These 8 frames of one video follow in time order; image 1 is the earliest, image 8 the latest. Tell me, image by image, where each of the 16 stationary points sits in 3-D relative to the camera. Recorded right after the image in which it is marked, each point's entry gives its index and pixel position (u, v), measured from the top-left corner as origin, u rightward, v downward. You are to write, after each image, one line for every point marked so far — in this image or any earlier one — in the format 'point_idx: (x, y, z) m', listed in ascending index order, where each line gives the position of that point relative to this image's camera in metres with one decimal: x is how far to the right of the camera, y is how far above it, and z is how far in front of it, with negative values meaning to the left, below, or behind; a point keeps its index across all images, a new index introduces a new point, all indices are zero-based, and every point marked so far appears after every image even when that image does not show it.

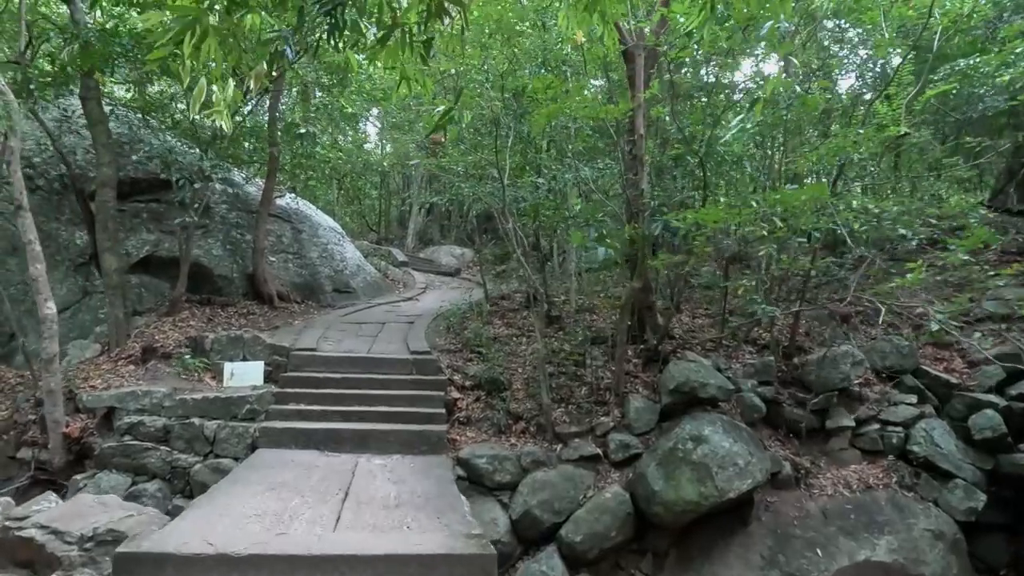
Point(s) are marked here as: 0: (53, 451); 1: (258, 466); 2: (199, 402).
0: (-3.6, -1.3, +5.1) m
1: (-1.7, -1.2, +4.2) m
2: (-2.5, -0.9, +5.1) m
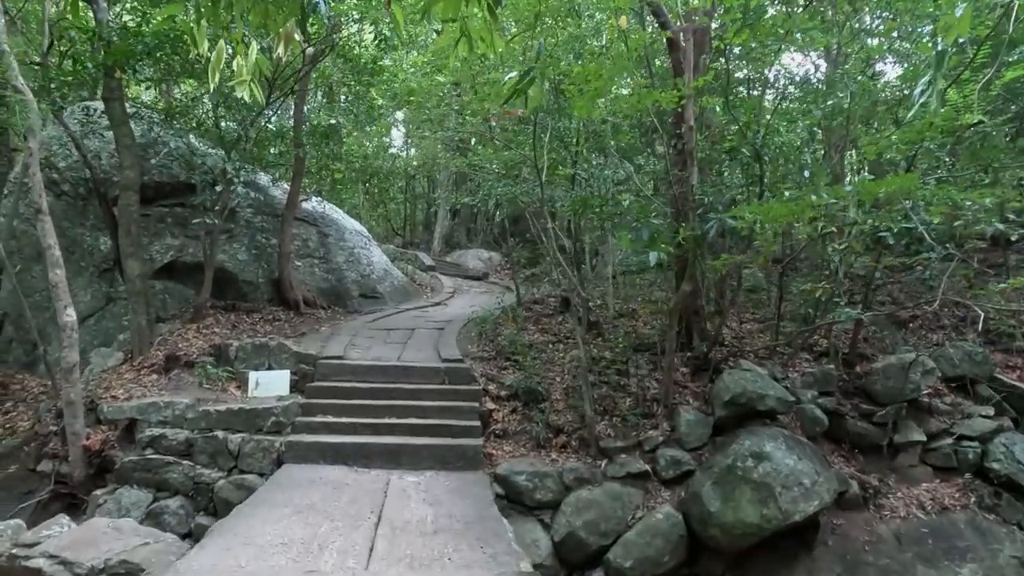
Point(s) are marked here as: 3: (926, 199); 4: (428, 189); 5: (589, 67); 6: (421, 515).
0: (-3.3, -1.3, +4.8) m
1: (-1.4, -1.2, +3.9) m
2: (-2.2, -0.9, +4.8) m
3: (+2.8, +0.6, +4.4) m
4: (-2.1, +2.5, +15.9) m
5: (+0.6, +1.8, +5.1) m
6: (-0.5, -1.2, +3.5) m
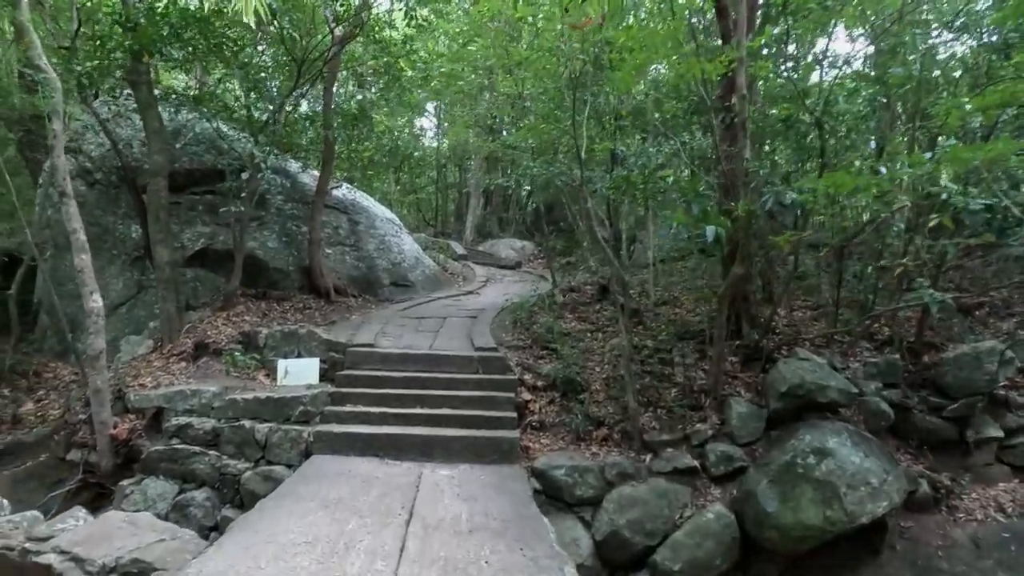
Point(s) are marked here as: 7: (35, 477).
0: (-3.0, -1.2, +4.7) m
1: (-1.2, -1.1, +3.7) m
2: (-1.9, -0.8, +4.7) m
3: (+3.1, +0.7, +4.0) m
4: (-1.3, +2.7, +15.6) m
5: (+0.9, +1.9, +4.8) m
6: (-0.3, -1.1, +3.2) m
7: (-3.9, -1.5, +5.2) m
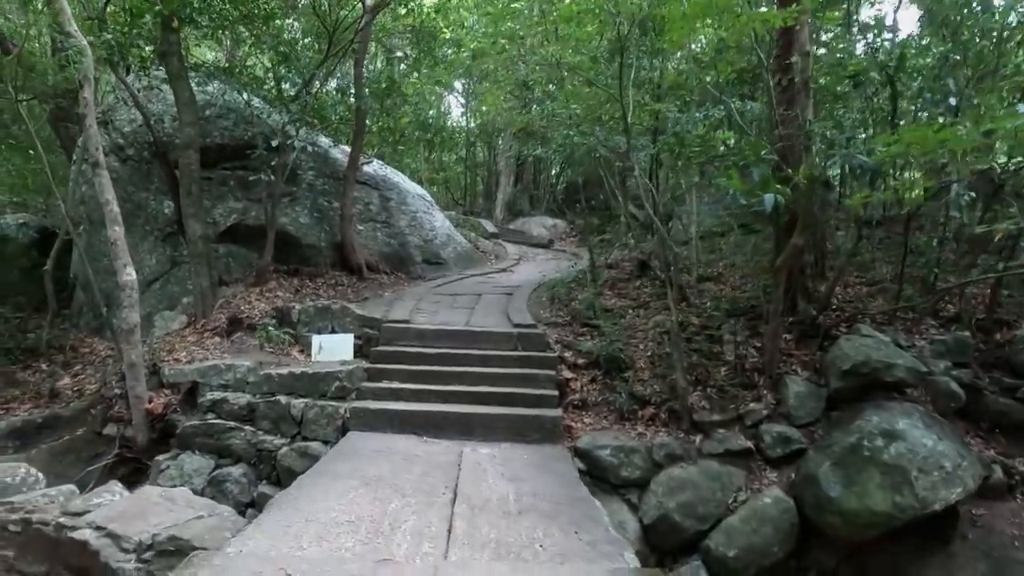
0: (-2.7, -1.0, +4.7) m
1: (-0.9, -0.9, +3.6) m
2: (-1.6, -0.6, +4.5) m
3: (+3.3, +0.9, +3.6) m
4: (-0.5, +3.2, +15.4) m
5: (+1.2, +2.1, +4.5) m
6: (0.0, -1.0, +3.1) m
7: (-3.5, -1.3, +5.2) m
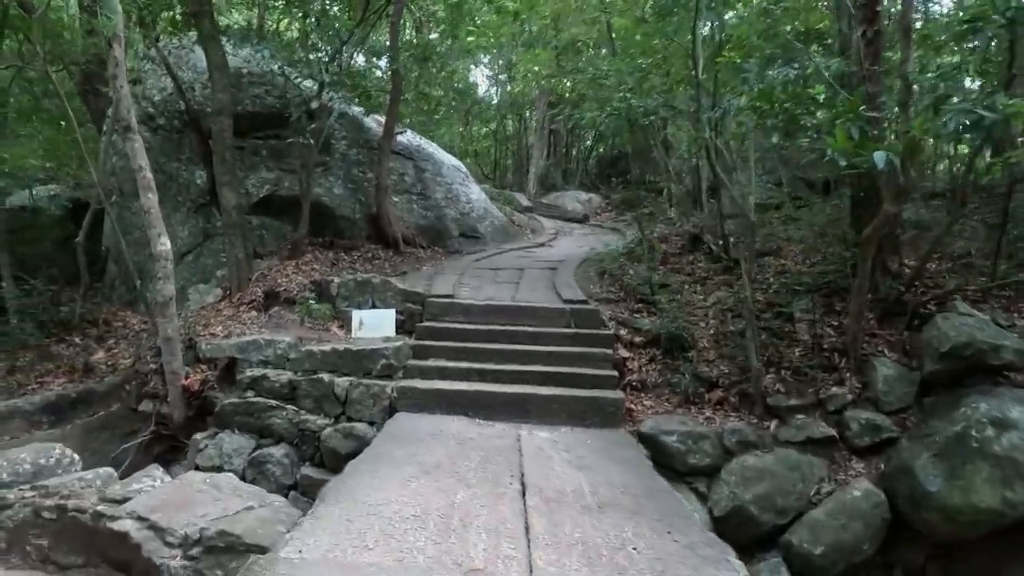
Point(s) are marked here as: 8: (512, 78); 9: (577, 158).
0: (-2.4, -0.8, +4.5) m
1: (-0.6, -0.8, +3.3) m
2: (-1.2, -0.4, +4.3) m
3: (+3.7, +1.0, +3.2) m
4: (+0.2, +3.7, +15.0) m
5: (+1.6, +2.2, +4.1) m
6: (+0.3, -0.8, +2.8) m
7: (-3.2, -1.1, +5.0) m
8: (0.0, +4.2, +12.9) m
9: (+1.5, +3.0, +14.7) m
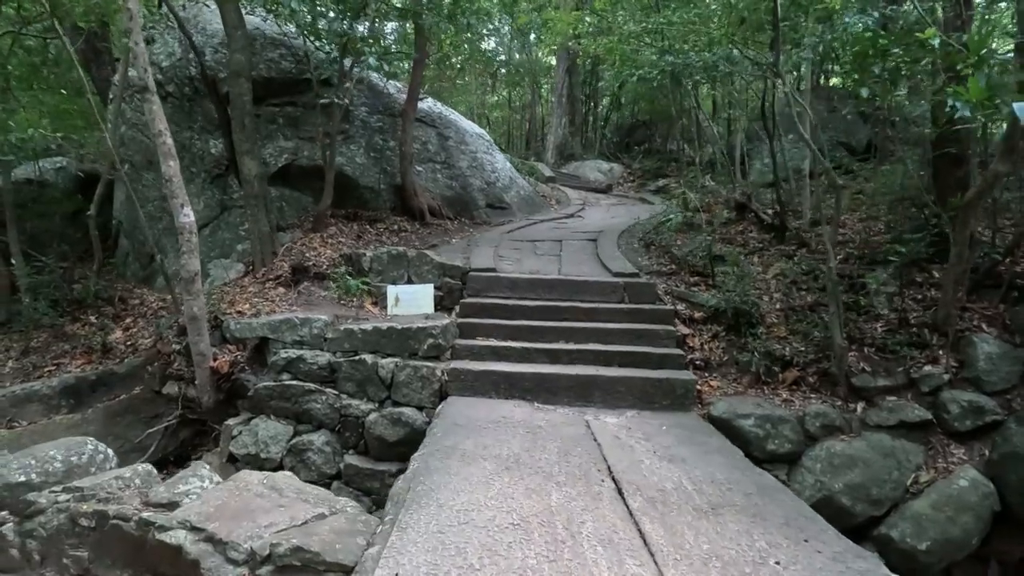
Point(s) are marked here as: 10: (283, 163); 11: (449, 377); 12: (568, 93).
0: (-2.0, -0.7, +4.2) m
1: (-0.2, -0.6, +3.0) m
2: (-0.9, -0.3, +4.0) m
3: (+4.0, +1.2, +2.8) m
4: (+0.6, +4.3, +14.5) m
5: (+1.9, +2.4, +3.6) m
6: (+0.6, -0.7, +2.5) m
7: (-2.8, -0.9, +4.7) m
8: (+0.3, +4.7, +12.4) m
9: (+1.8, +3.6, +14.2) m
10: (-2.4, +1.3, +6.8) m
11: (-0.4, -0.5, +3.7) m
12: (+1.2, +4.1, +13.5) m
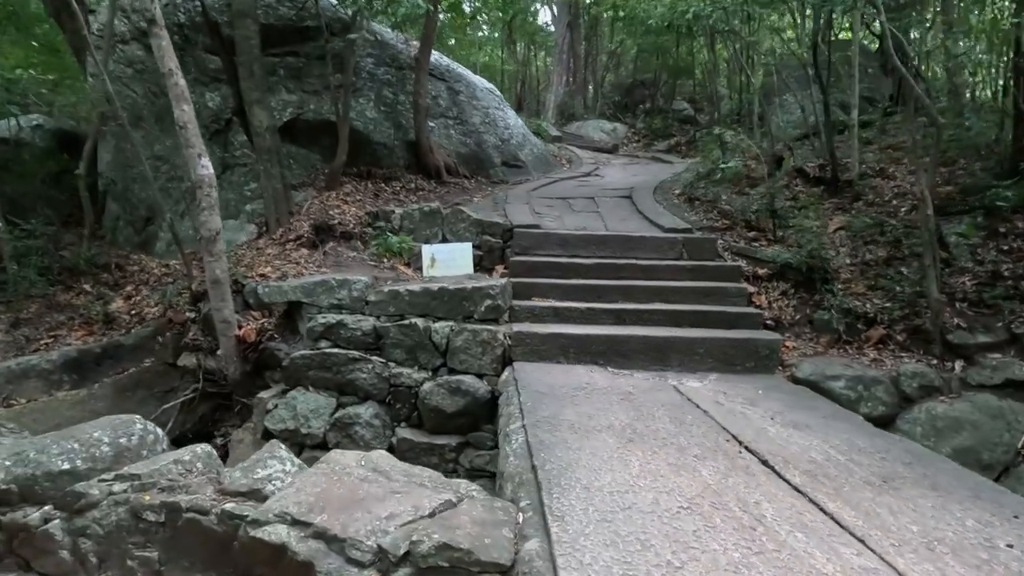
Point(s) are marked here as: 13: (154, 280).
0: (-1.7, -0.4, +3.8) m
1: (+0.2, -0.4, +2.7) m
2: (-0.5, 0.0, +3.6) m
3: (+4.4, +1.4, +2.5) m
4: (+0.5, +5.1, +13.9) m
5: (+2.2, +2.7, +3.2) m
6: (+1.0, -0.5, +2.2) m
7: (-2.5, -0.7, +4.3) m
8: (+0.3, +5.4, +11.8) m
9: (+1.8, +4.3, +13.7) m
10: (-2.2, +1.7, +6.3) m
11: (0.0, -0.3, +3.4) m
12: (+1.1, +4.8, +13.0) m
13: (-3.0, +0.1, +5.5) m
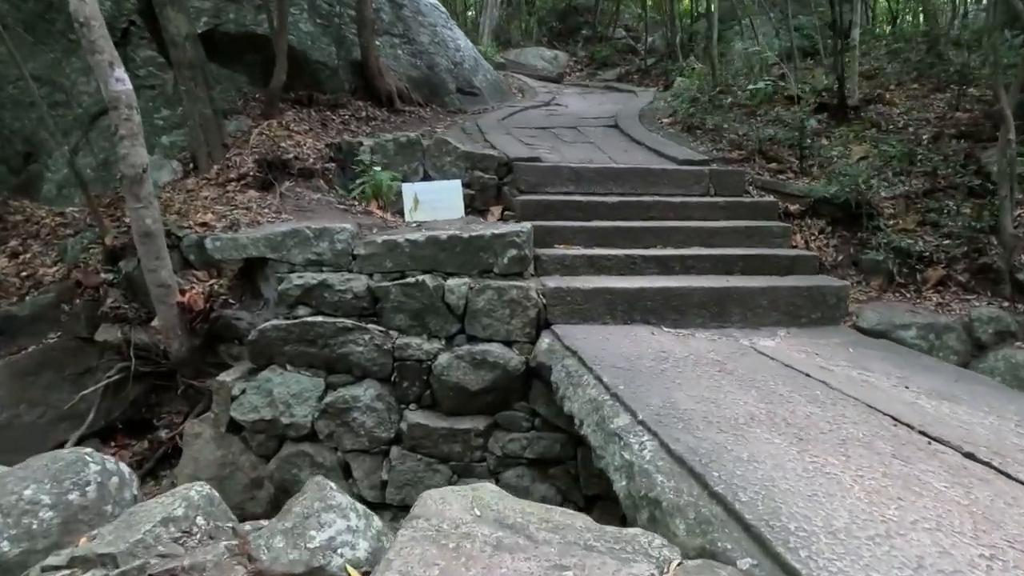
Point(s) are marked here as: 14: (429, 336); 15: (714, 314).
0: (-1.5, -0.2, +2.9) m
1: (+0.4, -0.3, +2.1) m
2: (-0.4, +0.2, +2.9) m
3: (+4.6, +1.7, +2.3) m
4: (-1.0, +6.3, +12.7) m
5: (+2.3, +3.0, +2.6) m
6: (+1.3, -0.4, +1.7) m
7: (-2.4, -0.4, +3.4) m
8: (-0.8, +6.3, +10.6) m
9: (+0.3, +5.5, +12.7) m
10: (-2.5, +2.1, +5.2) m
11: (+0.1, 0.0, +2.8) m
12: (-0.2, +5.9, +11.9) m
13: (-3.2, +0.4, +4.4) m
14: (-0.4, -0.2, +2.8) m
15: (+0.9, -0.1, +2.8) m
